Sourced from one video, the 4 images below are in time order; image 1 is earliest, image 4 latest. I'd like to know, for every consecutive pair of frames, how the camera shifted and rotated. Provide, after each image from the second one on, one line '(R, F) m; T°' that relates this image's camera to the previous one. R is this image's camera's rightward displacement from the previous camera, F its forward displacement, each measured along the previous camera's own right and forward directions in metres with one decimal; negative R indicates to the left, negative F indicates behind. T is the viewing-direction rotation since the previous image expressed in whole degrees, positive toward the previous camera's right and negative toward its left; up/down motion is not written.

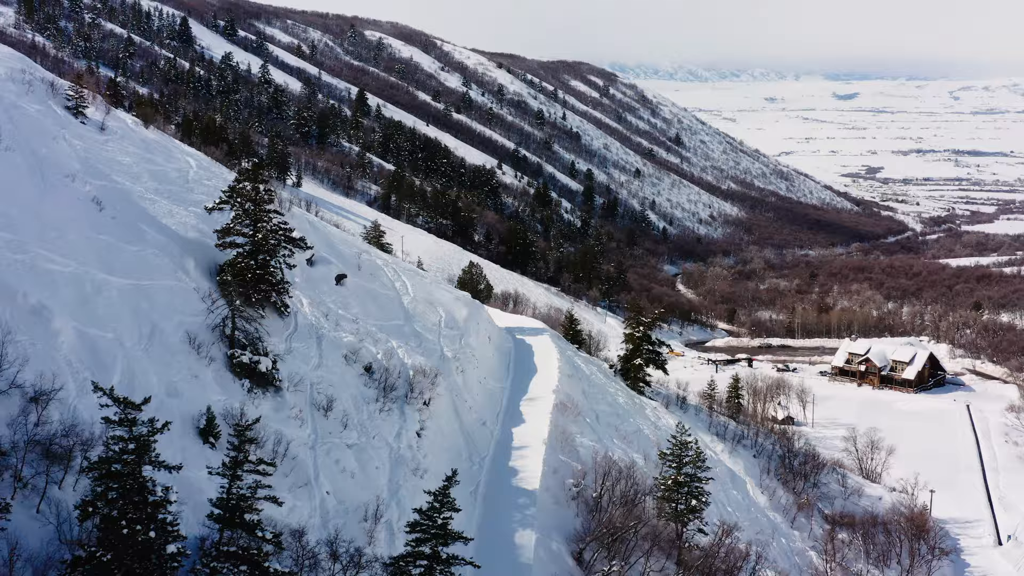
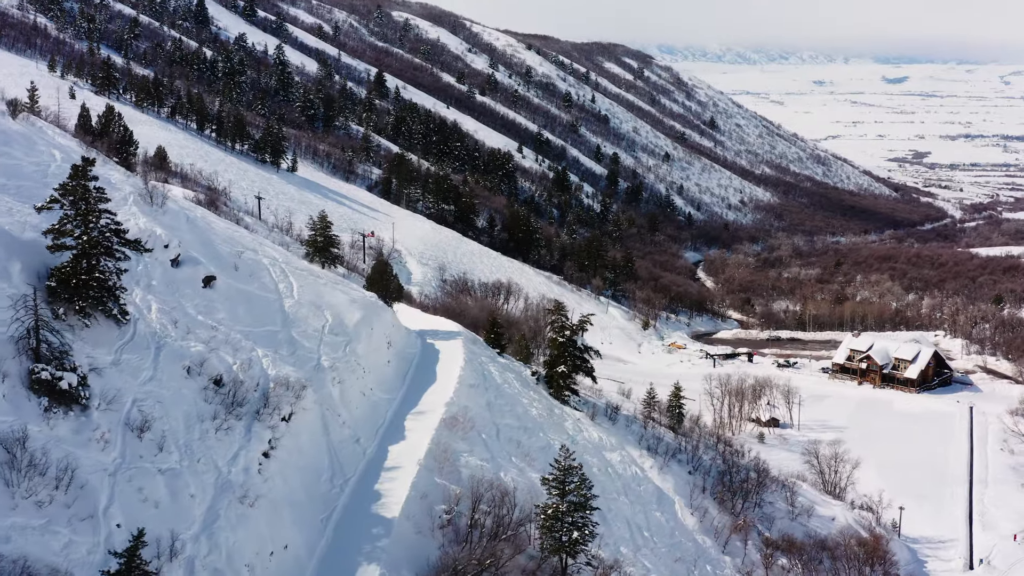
(+3.7, +2.4) m; -2°
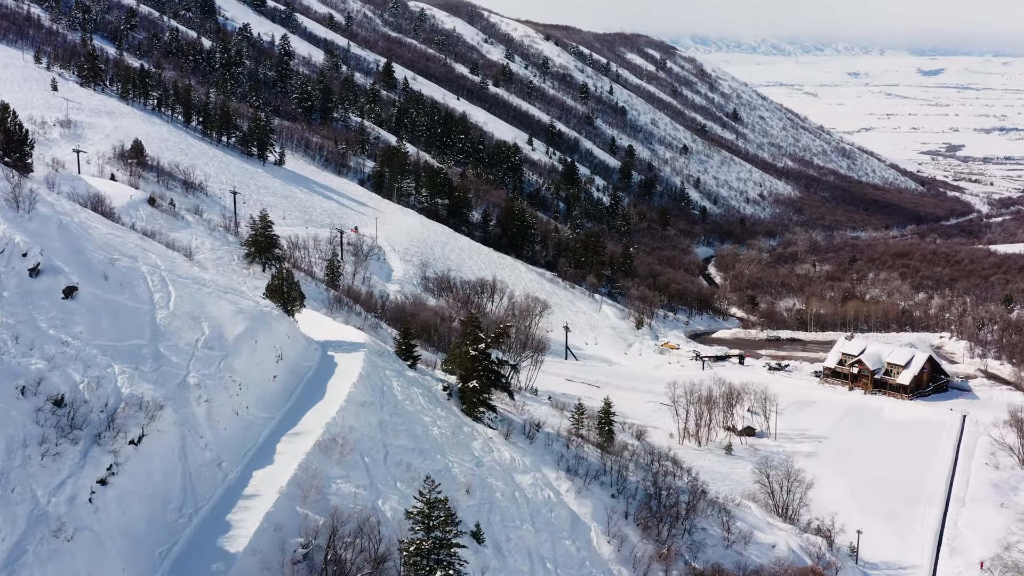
(+3.2, +1.9) m; -2°
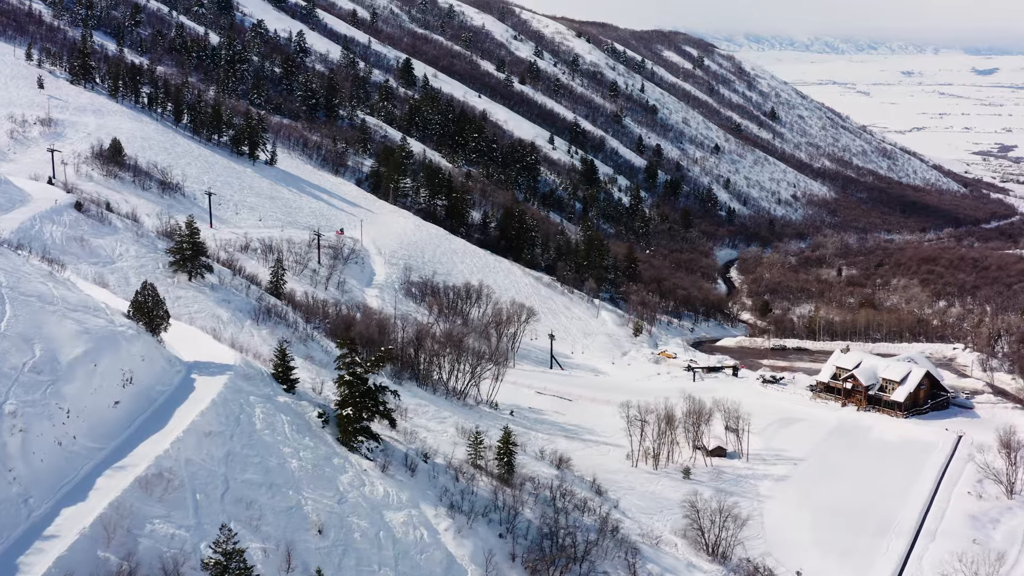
(+4.0, +2.3) m; -3°
